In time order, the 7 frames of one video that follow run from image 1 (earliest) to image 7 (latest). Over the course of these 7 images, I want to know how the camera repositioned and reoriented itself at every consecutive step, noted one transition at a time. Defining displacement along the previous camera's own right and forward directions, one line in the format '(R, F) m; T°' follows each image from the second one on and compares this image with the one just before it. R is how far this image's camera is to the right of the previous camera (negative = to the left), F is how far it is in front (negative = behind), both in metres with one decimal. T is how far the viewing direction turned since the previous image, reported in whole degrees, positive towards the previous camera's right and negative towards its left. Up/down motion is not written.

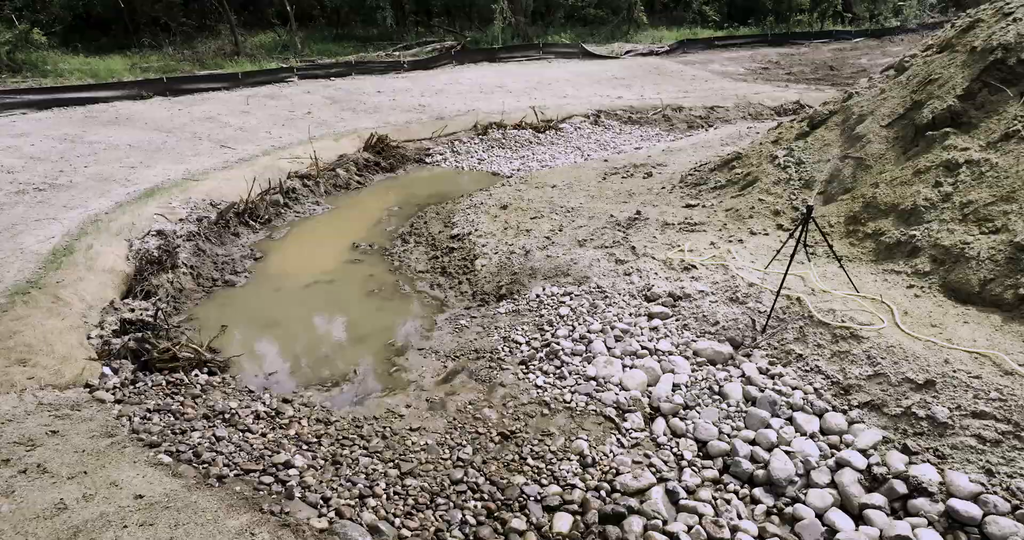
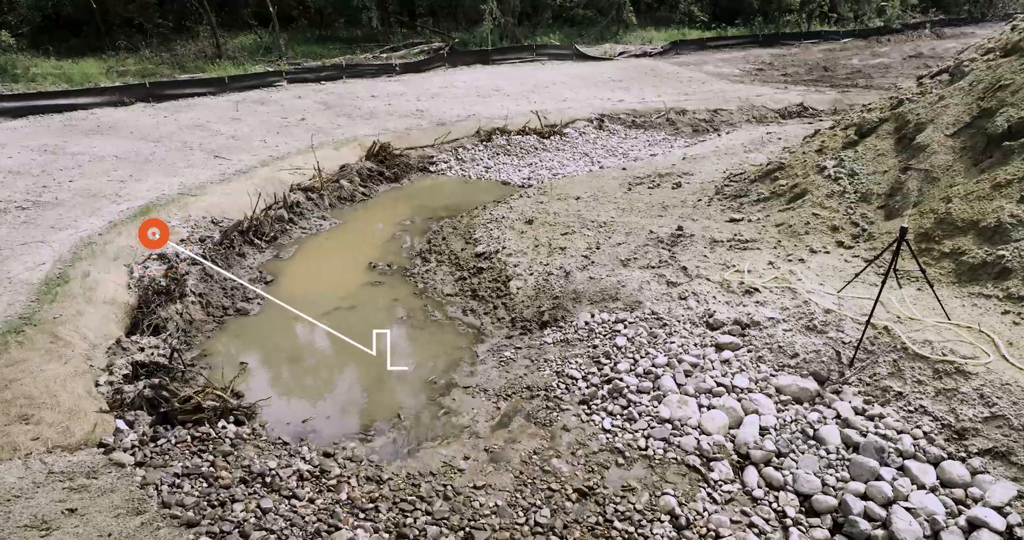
(-0.7, +0.7) m; +2°
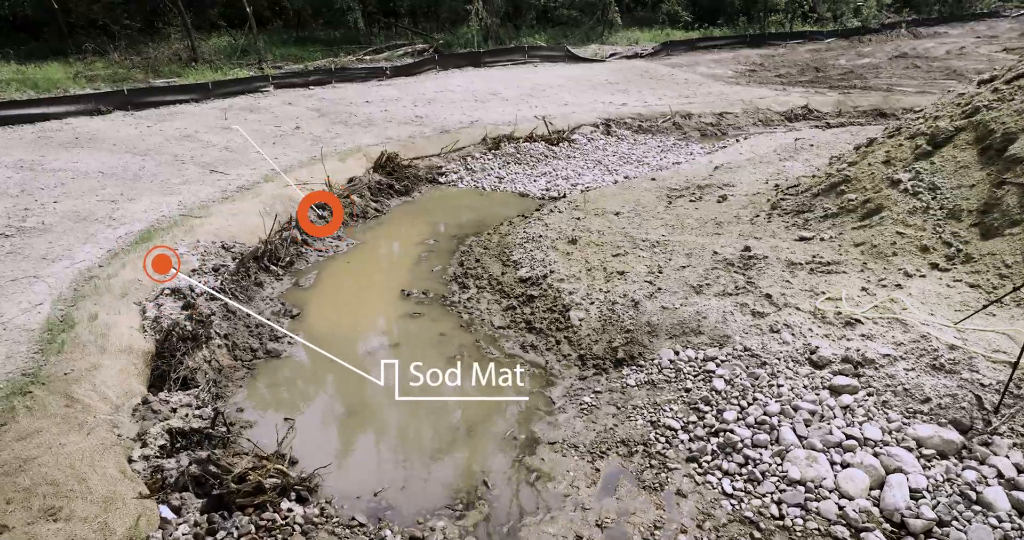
(-0.9, +0.8) m; +3°
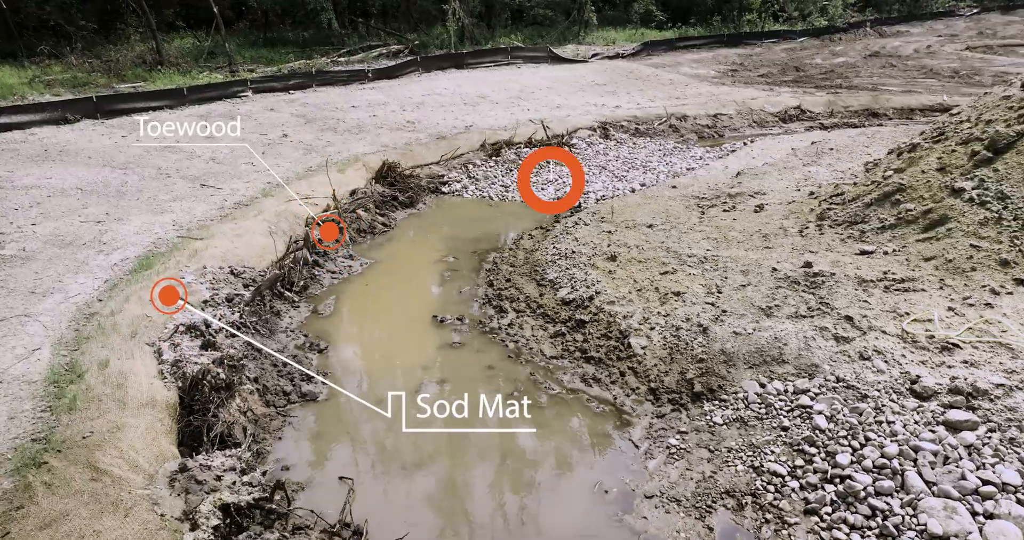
(-0.9, +0.7) m; +3°
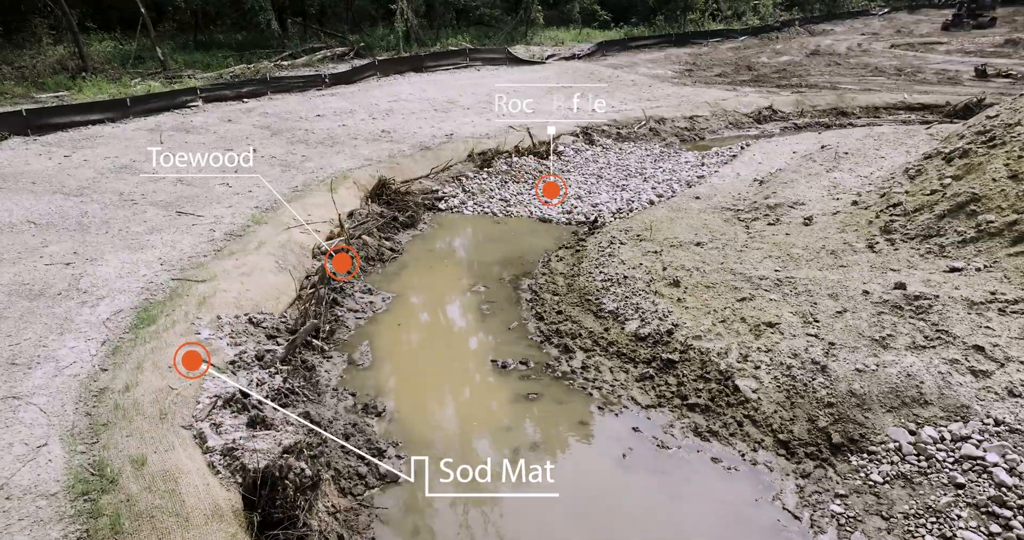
(-1.4, +1.0) m; +6°
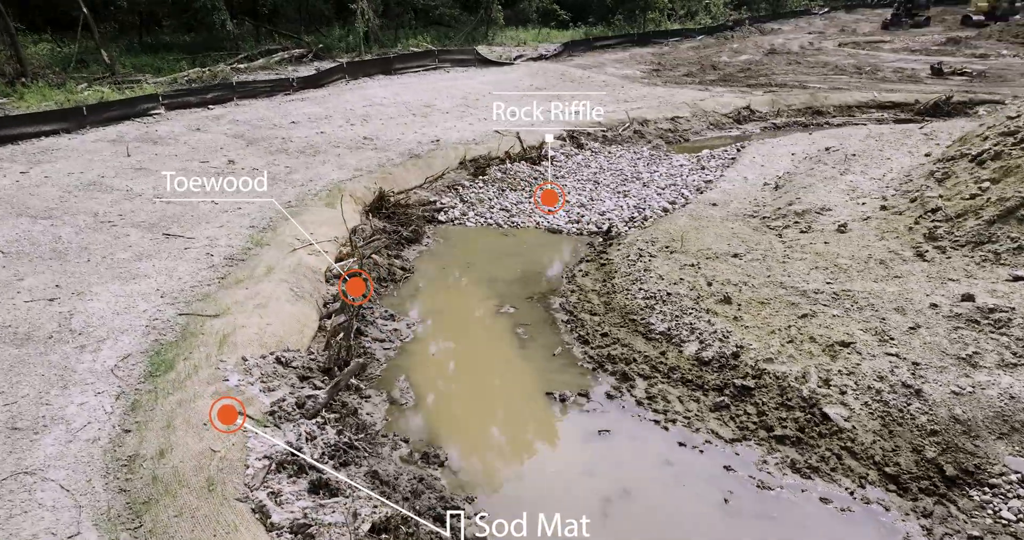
(-1.0, +0.6) m; +4°
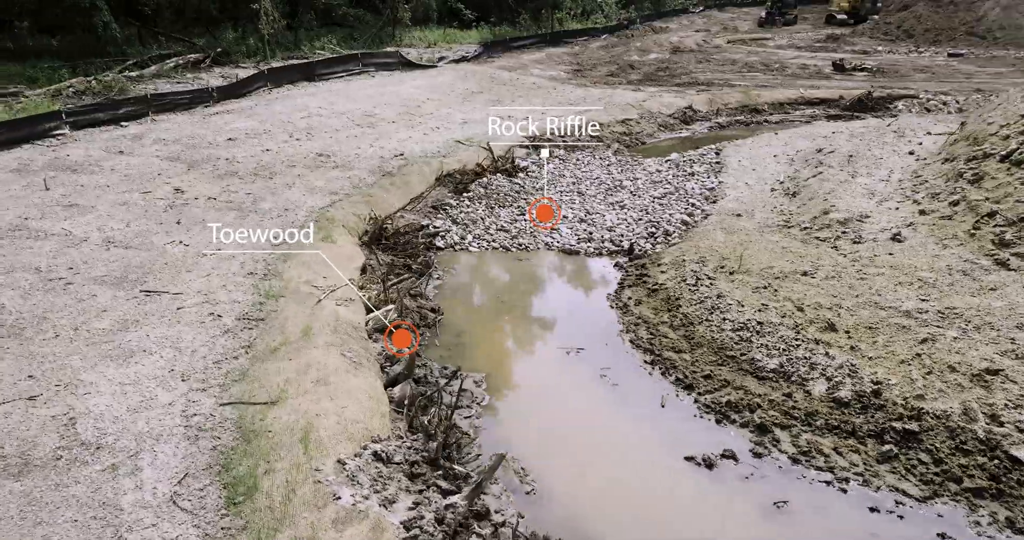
(-1.8, +1.2) m; +10°
